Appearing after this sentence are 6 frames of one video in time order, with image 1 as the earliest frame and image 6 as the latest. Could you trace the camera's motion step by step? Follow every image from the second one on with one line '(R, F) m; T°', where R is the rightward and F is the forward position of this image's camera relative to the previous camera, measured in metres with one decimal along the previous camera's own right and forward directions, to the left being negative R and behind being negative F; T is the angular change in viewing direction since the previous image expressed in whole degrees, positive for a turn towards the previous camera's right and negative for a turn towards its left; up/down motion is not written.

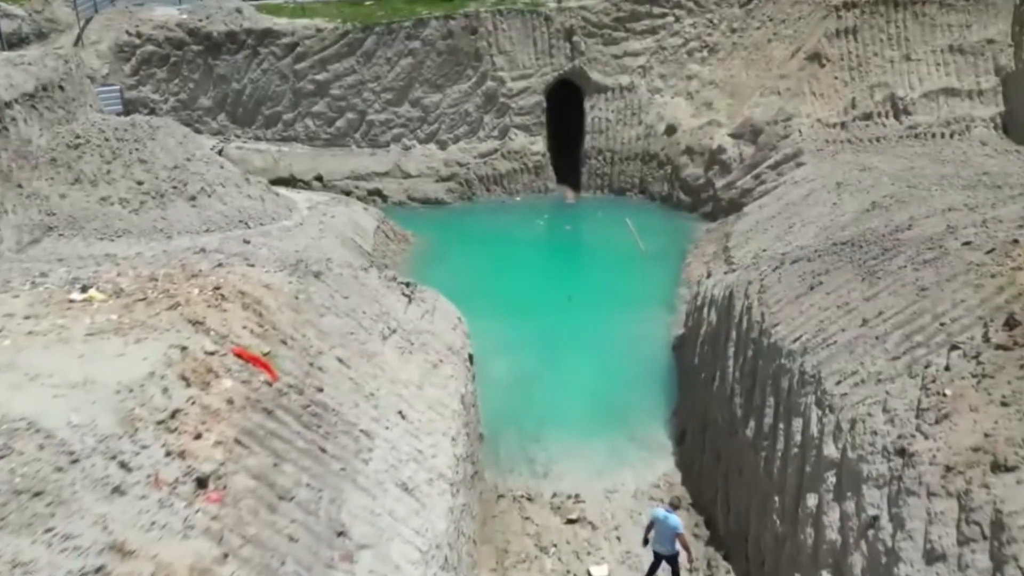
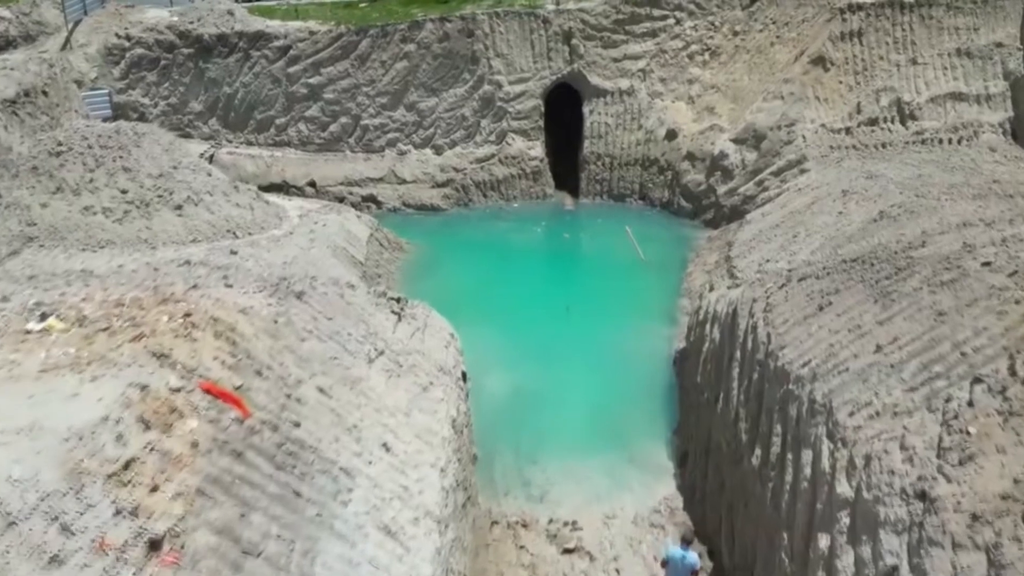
(+0.1, +0.4) m; 0°
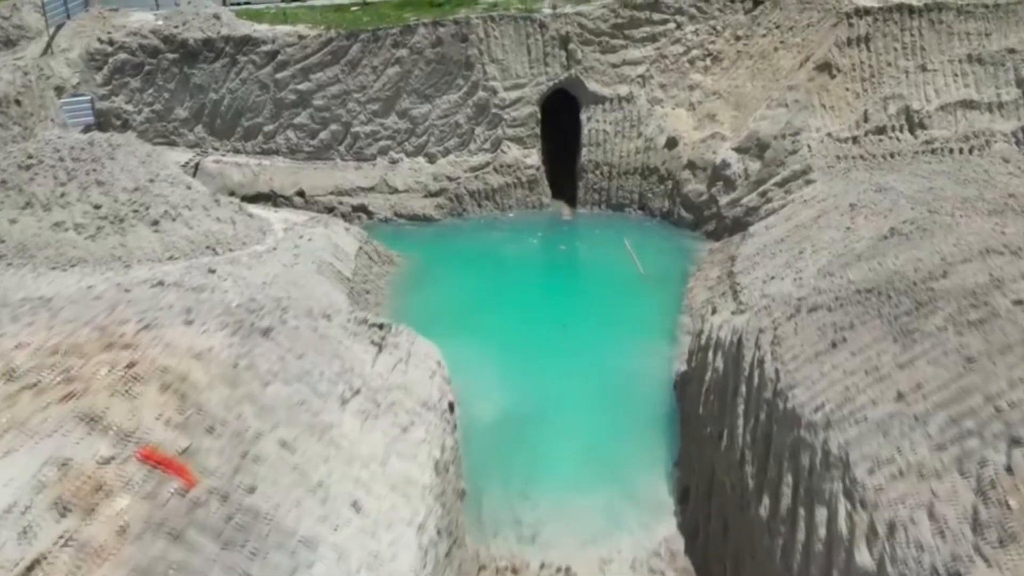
(+0.1, +0.6) m; 0°
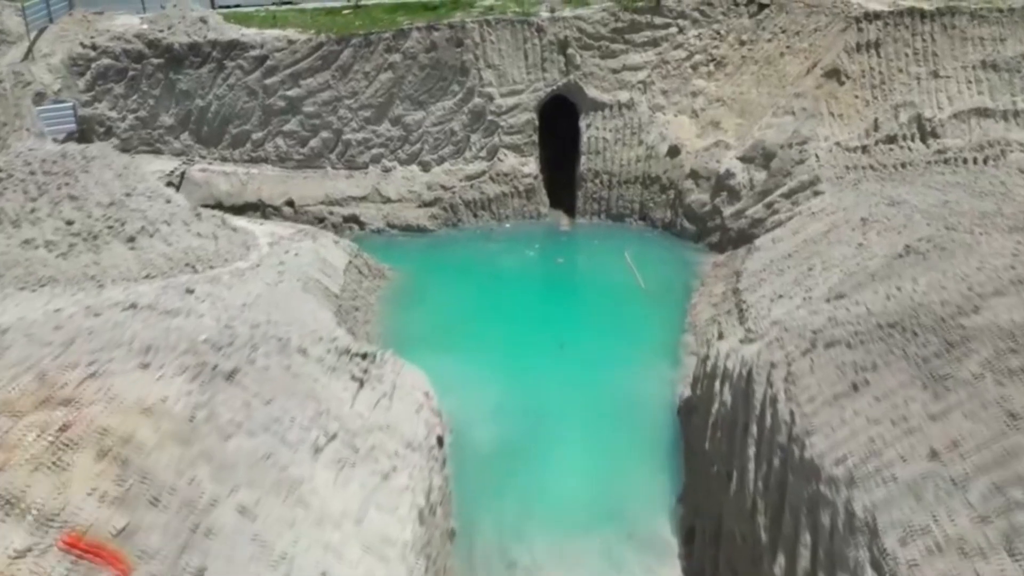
(+0.1, +0.6) m; 0°
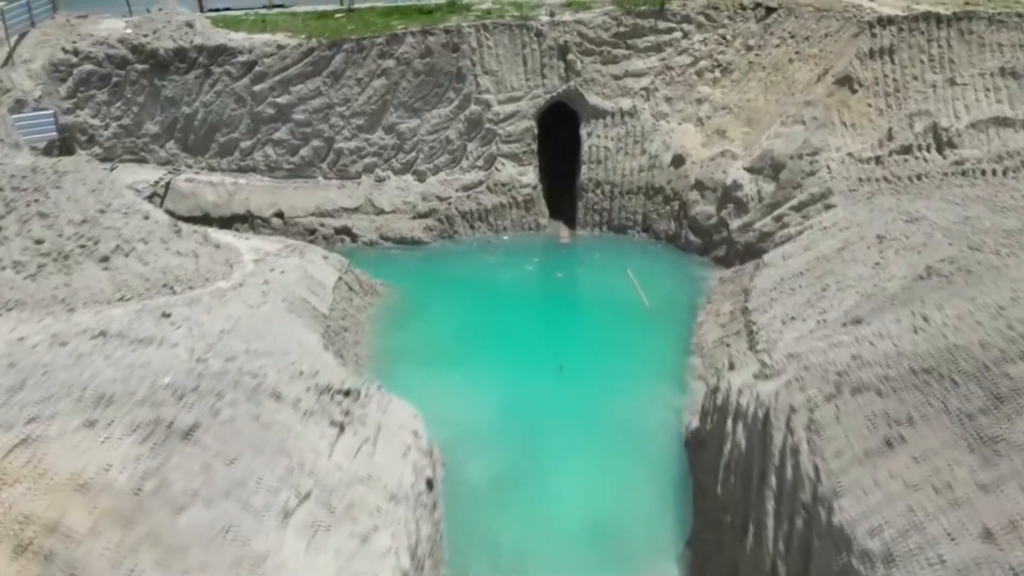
(0.0, +0.7) m; 0°
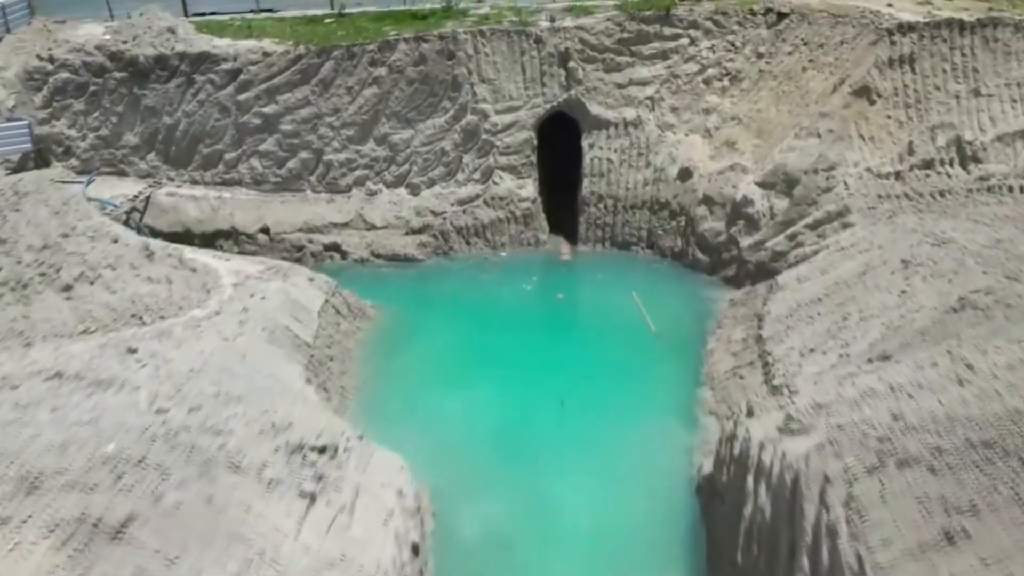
(0.0, +0.8) m; 0°
